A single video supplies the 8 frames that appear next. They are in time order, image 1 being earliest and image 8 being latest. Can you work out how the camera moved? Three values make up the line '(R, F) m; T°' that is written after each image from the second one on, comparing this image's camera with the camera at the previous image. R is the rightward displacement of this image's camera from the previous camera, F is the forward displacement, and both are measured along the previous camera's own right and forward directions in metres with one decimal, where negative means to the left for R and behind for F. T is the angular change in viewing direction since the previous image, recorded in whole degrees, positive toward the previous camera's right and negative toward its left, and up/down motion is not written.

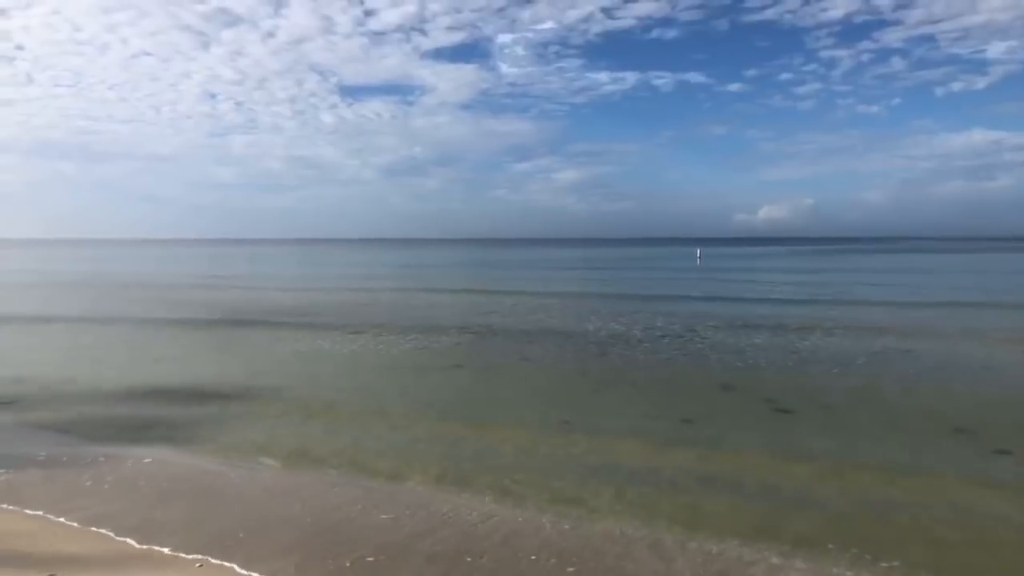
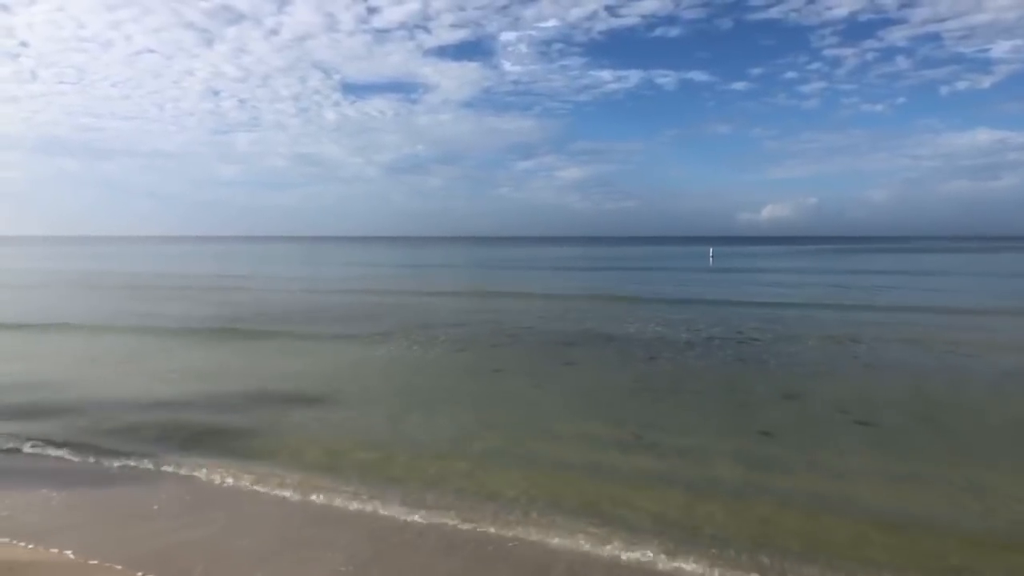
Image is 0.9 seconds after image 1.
(-0.5, +0.3) m; 0°
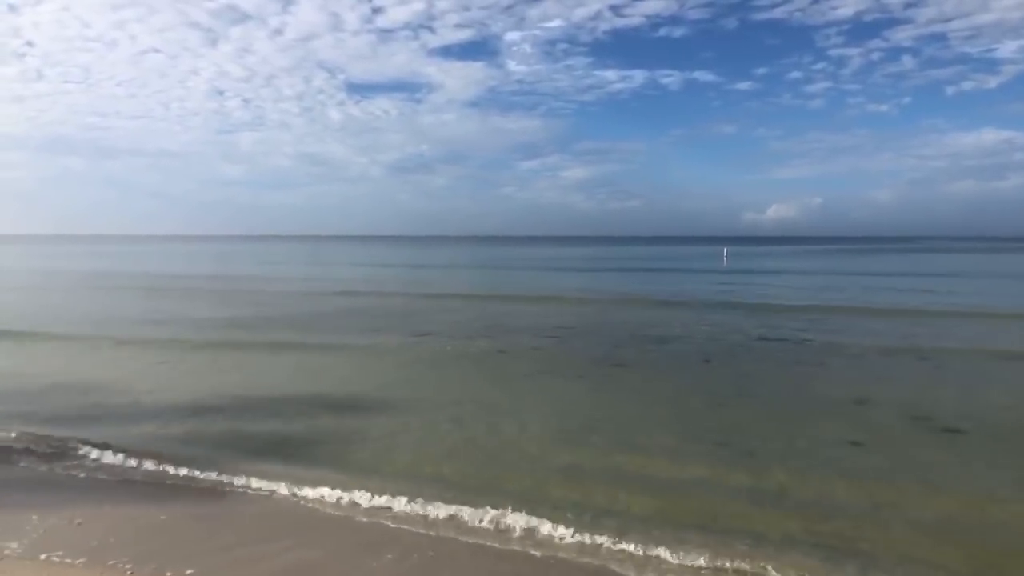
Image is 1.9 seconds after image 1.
(-0.5, +0.2) m; 0°
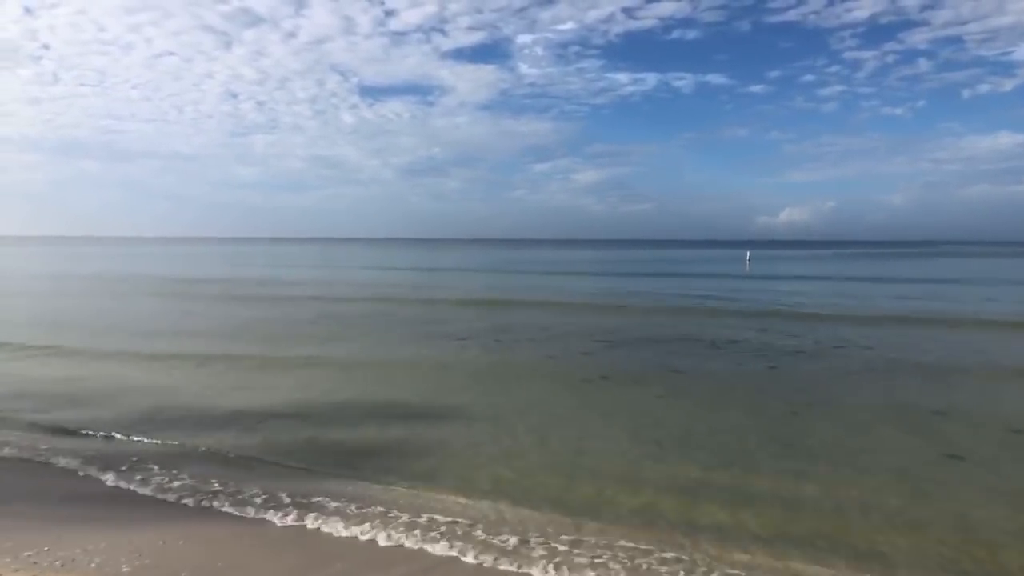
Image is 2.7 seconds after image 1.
(+0.4, +0.7) m; -1°
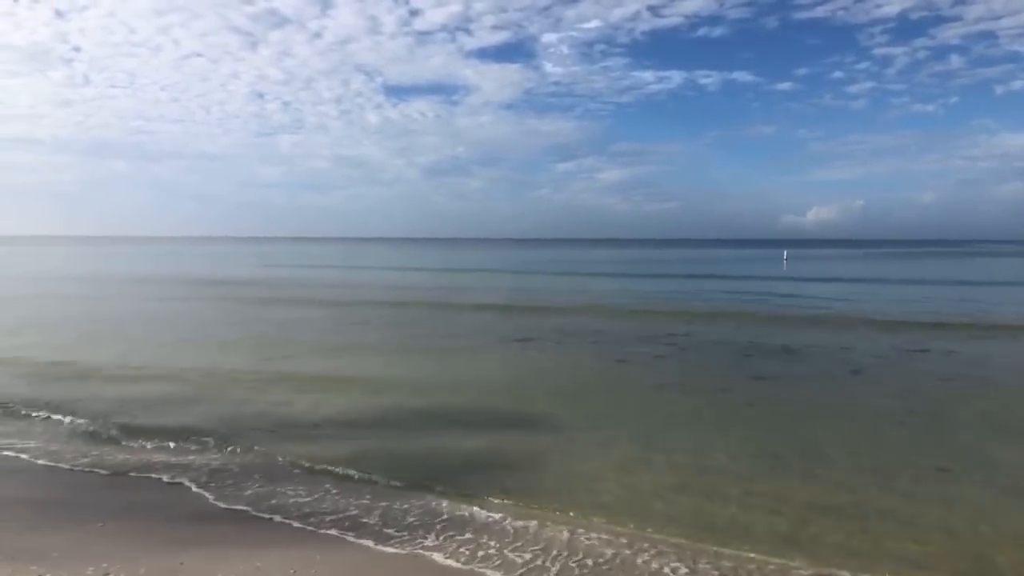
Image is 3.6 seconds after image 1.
(-0.9, +0.6) m; -2°
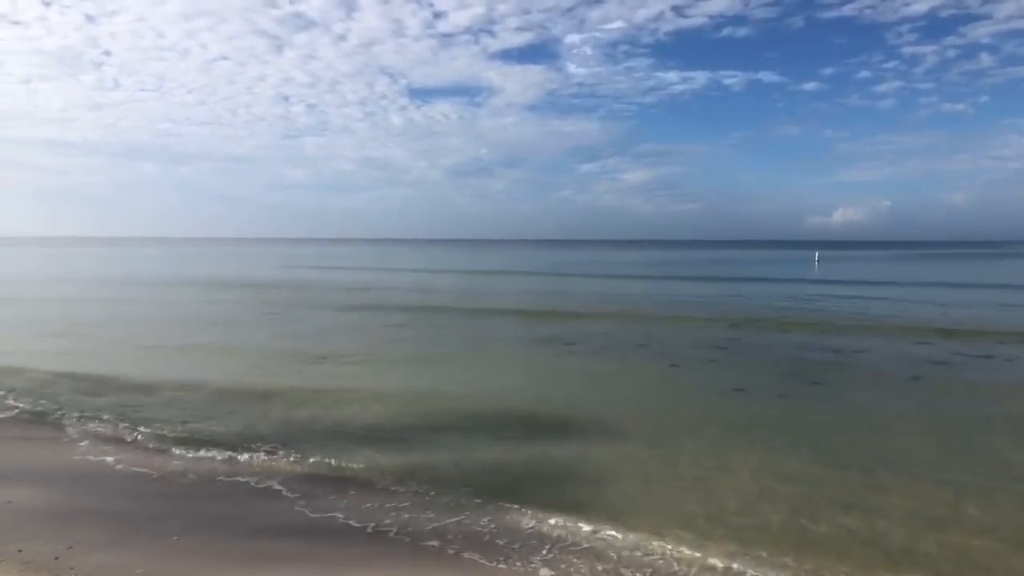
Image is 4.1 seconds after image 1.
(-0.7, +0.2) m; -2°
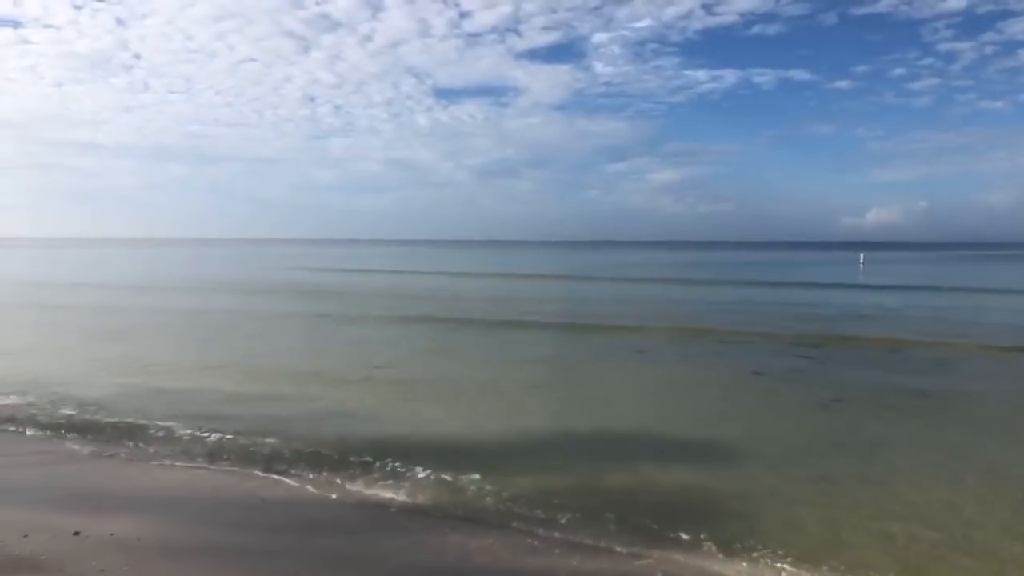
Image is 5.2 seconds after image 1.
(-1.3, +1.0) m; -2°
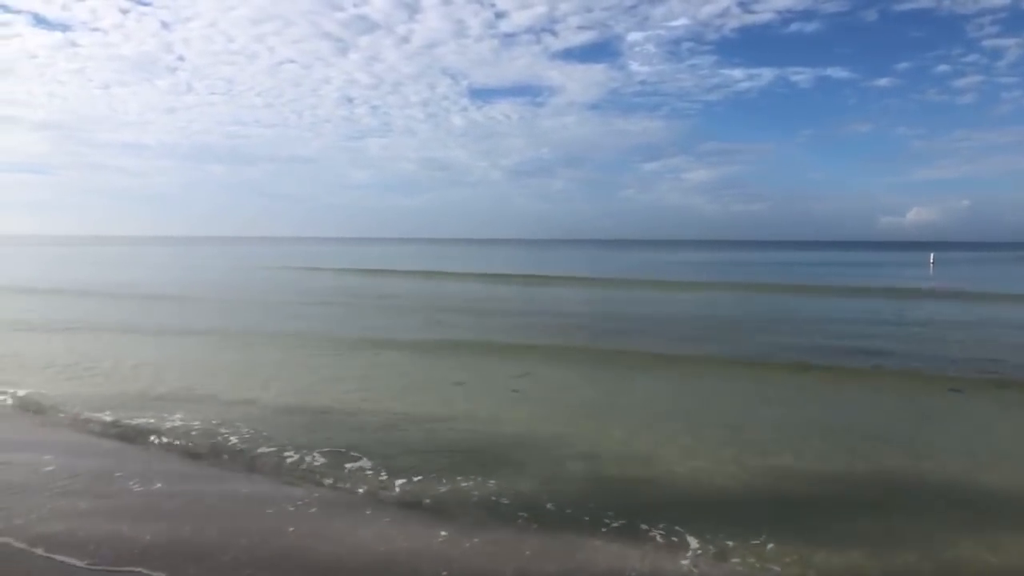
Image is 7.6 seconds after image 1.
(-3.3, +2.0) m; -2°
